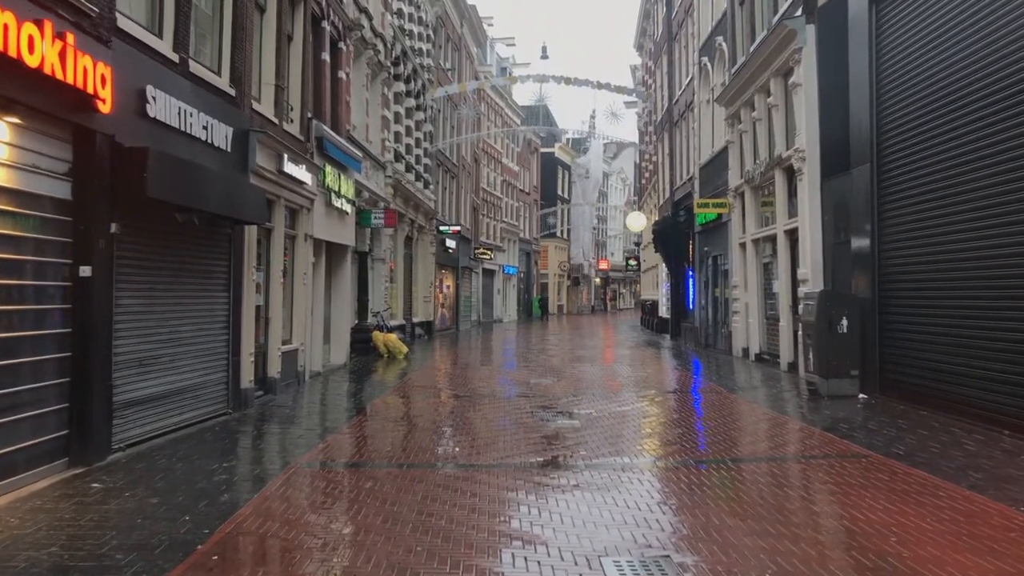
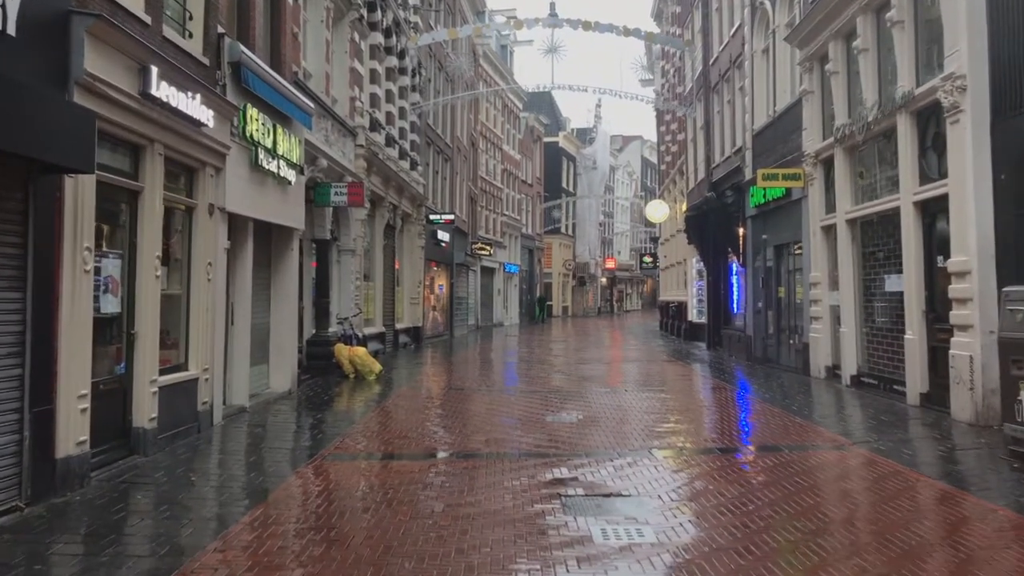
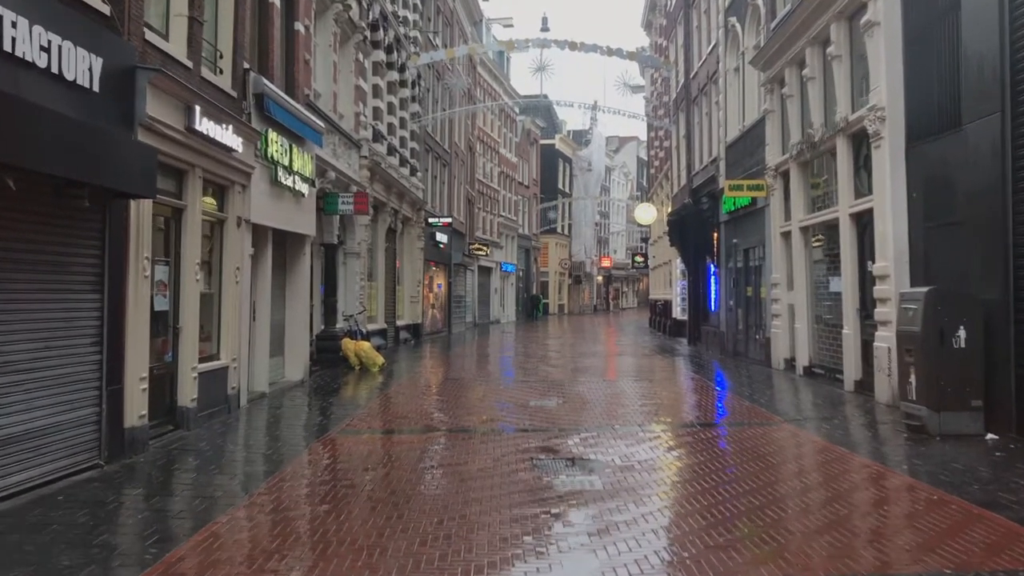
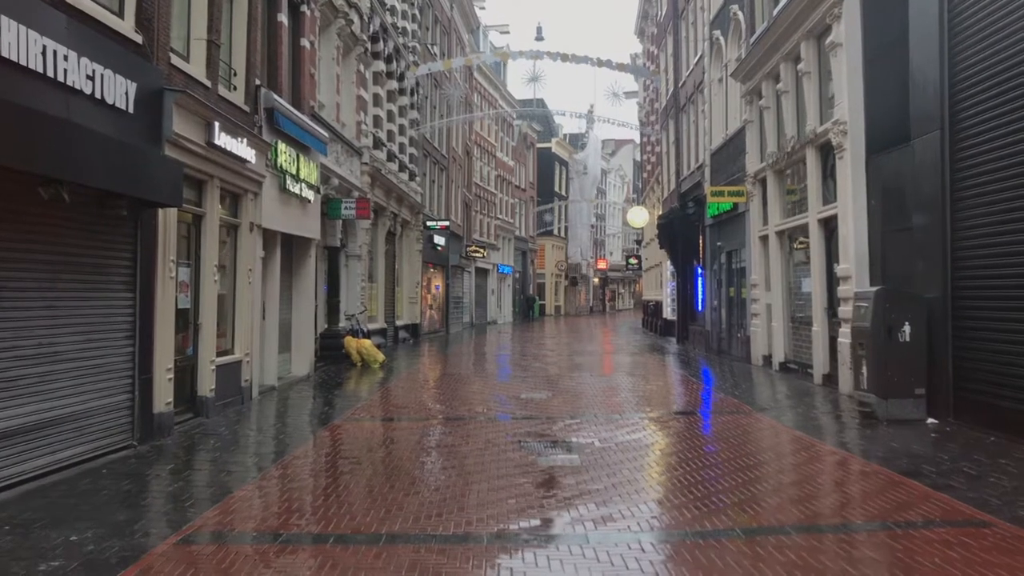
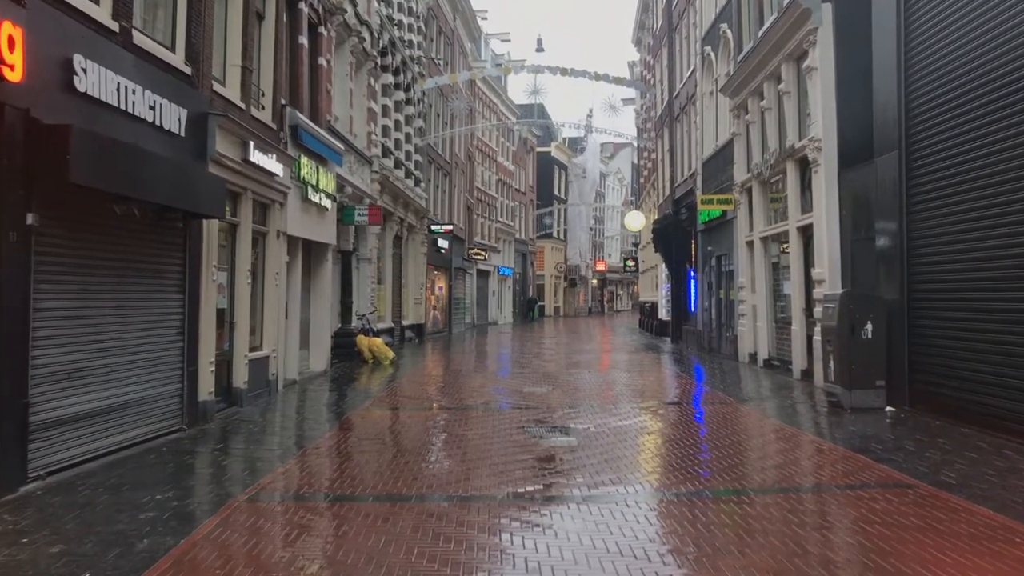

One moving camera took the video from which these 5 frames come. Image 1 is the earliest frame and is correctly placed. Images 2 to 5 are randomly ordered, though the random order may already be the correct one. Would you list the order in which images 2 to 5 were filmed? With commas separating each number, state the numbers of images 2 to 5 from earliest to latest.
5, 4, 3, 2
